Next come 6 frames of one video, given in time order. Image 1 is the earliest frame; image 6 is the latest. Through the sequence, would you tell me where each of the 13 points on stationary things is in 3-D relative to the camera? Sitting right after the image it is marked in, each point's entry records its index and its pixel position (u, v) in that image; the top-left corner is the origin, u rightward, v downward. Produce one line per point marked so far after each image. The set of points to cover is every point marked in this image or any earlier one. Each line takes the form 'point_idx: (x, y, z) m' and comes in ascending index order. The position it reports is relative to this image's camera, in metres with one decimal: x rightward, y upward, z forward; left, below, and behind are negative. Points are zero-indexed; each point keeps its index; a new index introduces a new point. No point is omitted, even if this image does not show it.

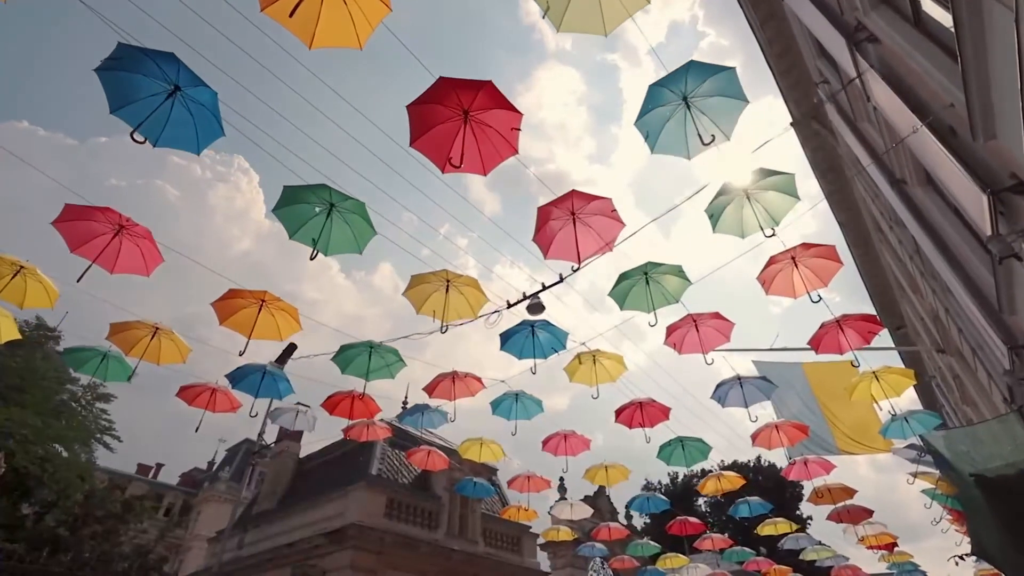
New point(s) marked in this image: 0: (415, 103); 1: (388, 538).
0: (-0.9, +1.6, +4.5) m
1: (-3.0, -5.9, +12.0) m
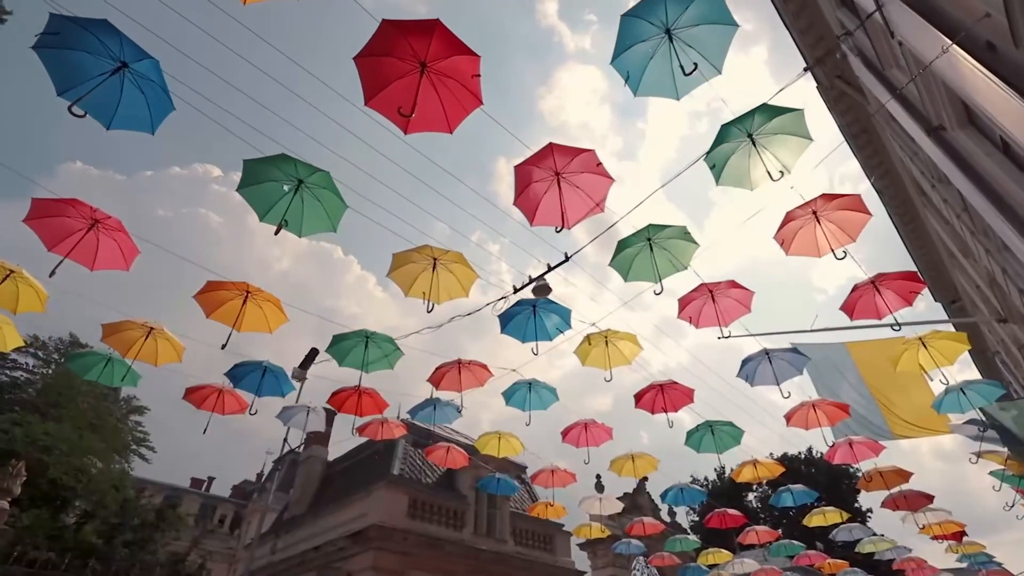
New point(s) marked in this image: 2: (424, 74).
0: (-1.2, +1.9, +4.1) m
1: (-2.3, -5.8, +11.7) m
2: (-0.7, +1.8, +4.3) m
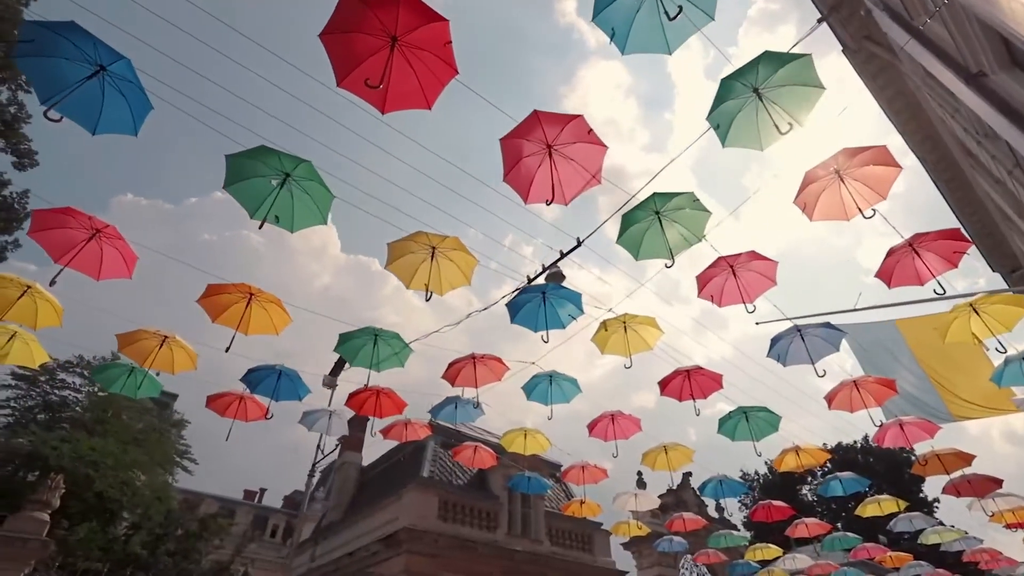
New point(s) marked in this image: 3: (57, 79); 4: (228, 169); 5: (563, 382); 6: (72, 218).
0: (-1.4, +2.0, +4.0) m
1: (-1.6, -5.8, +11.5) m
2: (-0.9, +1.9, +4.1) m
3: (-3.9, +1.8, +4.4) m
4: (-2.8, +1.2, +4.9) m
5: (+0.9, -1.7, +9.2) m
6: (-4.7, +0.7, +5.4) m
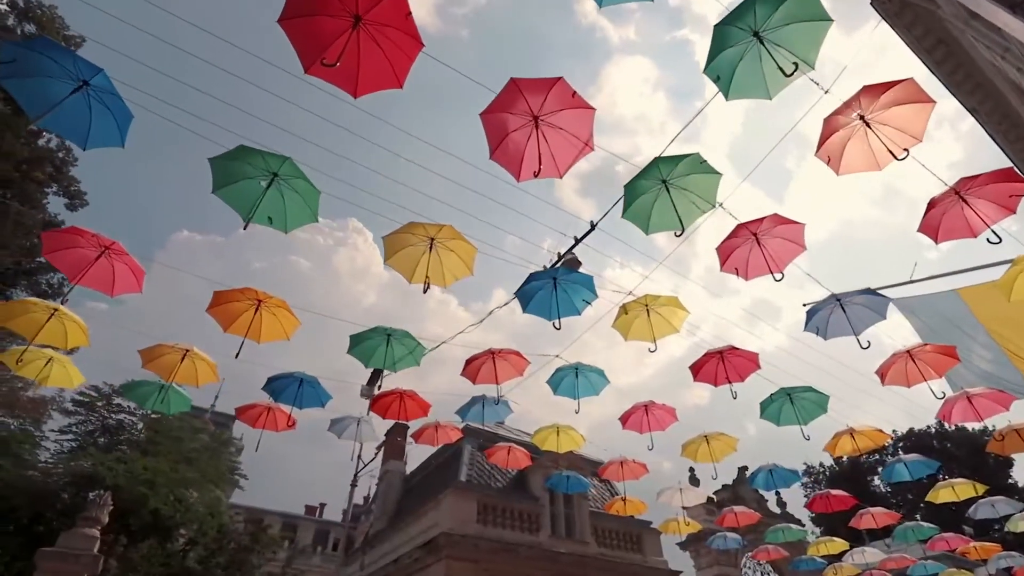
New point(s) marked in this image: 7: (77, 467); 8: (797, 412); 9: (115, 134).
0: (-1.7, +2.1, +3.9) m
1: (-0.6, -5.7, +11.3) m
2: (-1.2, +2.0, +4.0) m
3: (-4.1, +1.7, +4.5) m
4: (-2.9, +1.1, +4.9) m
5: (+1.3, -1.5, +8.8) m
6: (-4.7, +0.6, +5.6) m
7: (-11.3, -4.6, +13.2) m
8: (+4.9, -2.1, +8.6) m
9: (-3.7, +1.4, +4.7) m
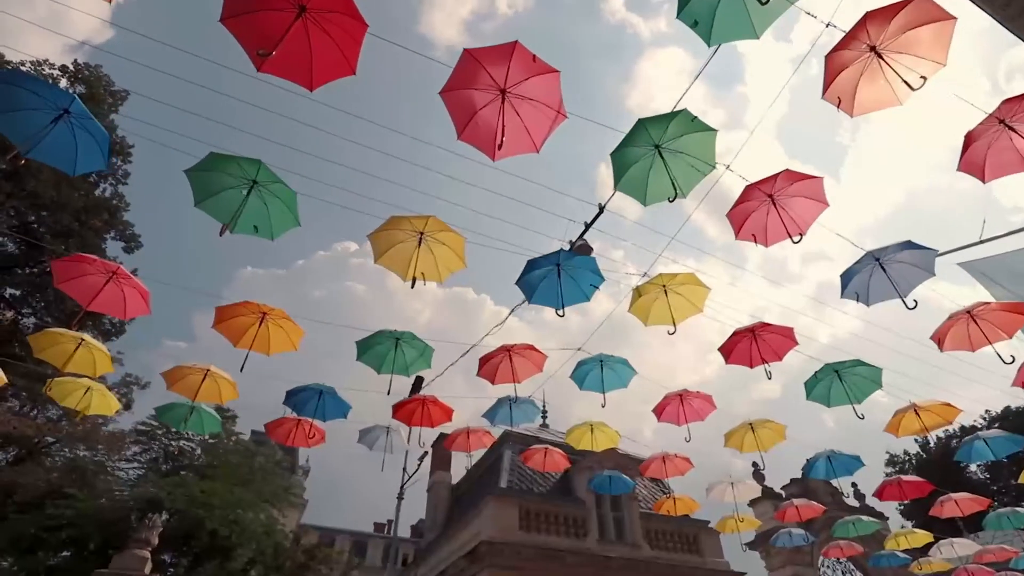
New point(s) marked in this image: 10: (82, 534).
0: (-2.1, +2.1, +3.8) m
1: (+0.3, -5.7, +11.0) m
2: (-1.6, +2.1, +3.9) m
3: (-4.4, +1.5, +4.6) m
4: (-3.1, +1.0, +4.9) m
5: (+1.7, -1.3, +8.4) m
6: (-4.8, +0.3, +5.8) m
7: (-10.2, -5.6, +13.9) m
8: (+5.2, -1.6, +7.9) m
9: (-4.0, +1.2, +4.9) m
10: (-10.8, -6.2, +12.7) m
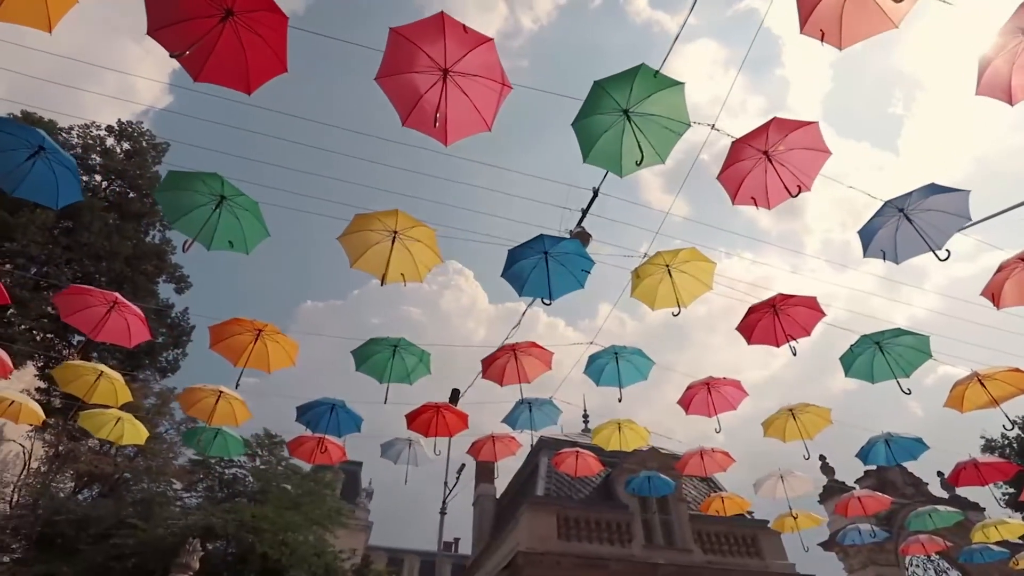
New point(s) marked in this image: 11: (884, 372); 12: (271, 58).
0: (-2.7, +2.0, +3.9) m
1: (+1.2, -5.7, +10.5) m
2: (-2.1, +2.0, +3.9) m
3: (-4.8, +1.2, +4.9) m
4: (-3.4, +0.8, +5.0) m
5: (+1.9, -1.1, +8.0) m
6: (-5.0, -0.1, +6.0) m
7: (-9.0, -6.6, +14.4) m
8: (+5.3, -1.0, +7.1) m
9: (-4.3, +1.0, +5.0) m
10: (-9.7, -7.2, +13.2) m
11: (+5.3, -1.2, +7.2) m
12: (-1.9, +1.8, +4.0) m
